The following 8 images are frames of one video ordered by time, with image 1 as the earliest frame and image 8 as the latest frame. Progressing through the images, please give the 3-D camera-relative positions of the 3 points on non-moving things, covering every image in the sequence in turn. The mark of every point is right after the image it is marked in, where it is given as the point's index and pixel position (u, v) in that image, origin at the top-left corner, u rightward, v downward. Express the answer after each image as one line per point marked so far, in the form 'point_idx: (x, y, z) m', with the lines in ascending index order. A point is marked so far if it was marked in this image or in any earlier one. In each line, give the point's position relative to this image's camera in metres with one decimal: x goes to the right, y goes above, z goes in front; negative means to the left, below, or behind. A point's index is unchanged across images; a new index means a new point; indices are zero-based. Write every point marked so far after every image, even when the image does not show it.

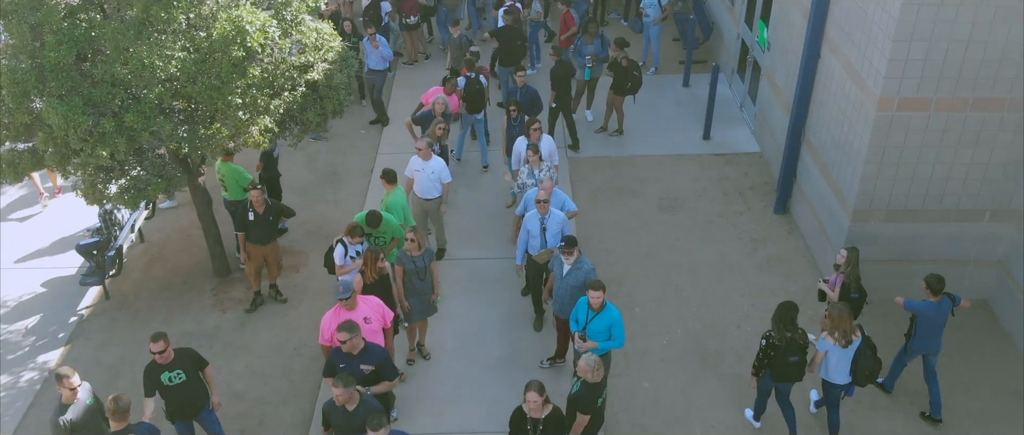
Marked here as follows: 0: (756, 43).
0: (+3.2, +2.3, +12.6) m
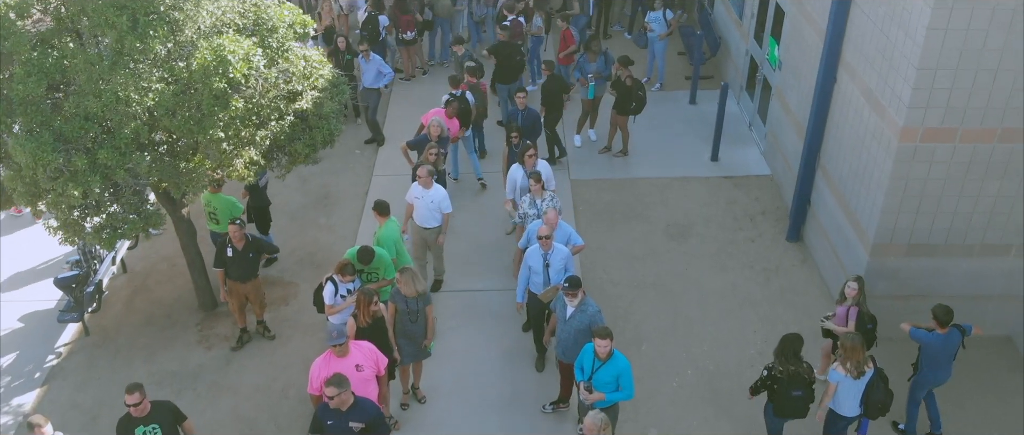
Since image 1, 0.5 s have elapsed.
0: (+3.2, +1.9, +12.1) m
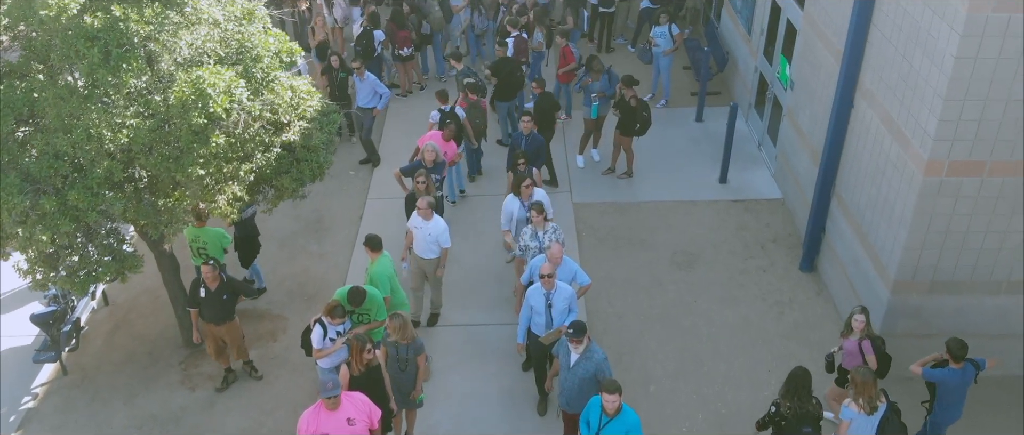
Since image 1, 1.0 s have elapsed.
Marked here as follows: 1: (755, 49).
0: (+3.2, +1.7, +11.7) m
1: (+3.1, +2.2, +12.5) m
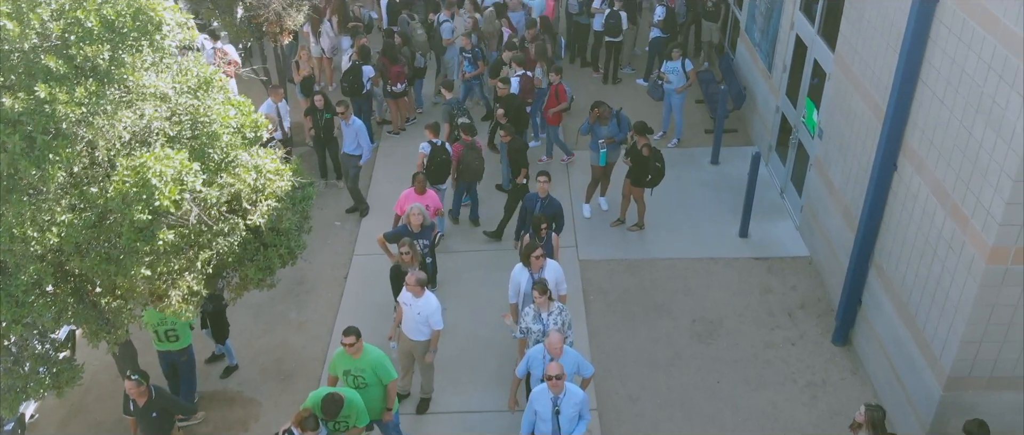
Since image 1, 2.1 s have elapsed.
0: (+3.2, +1.0, +10.6) m
1: (+3.1, +1.5, +11.5) m
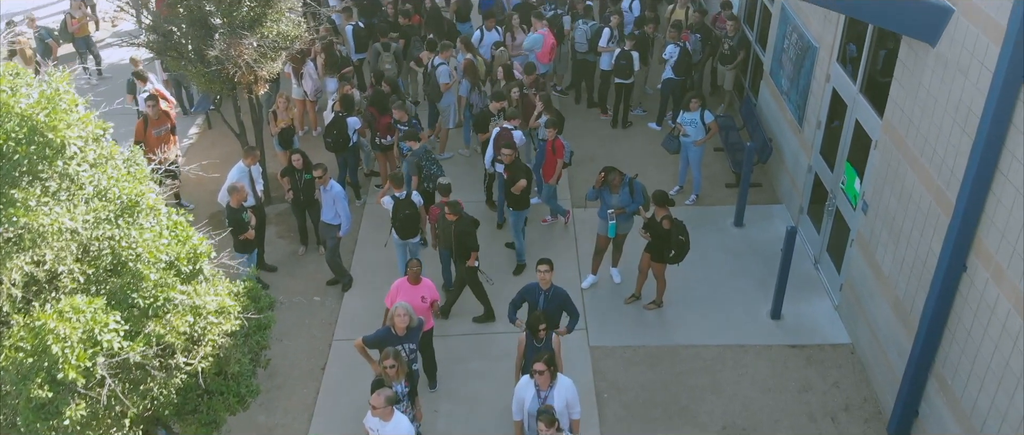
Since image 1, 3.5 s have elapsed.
0: (+3.2, +0.3, +9.4) m
1: (+3.1, +0.8, +10.3) m
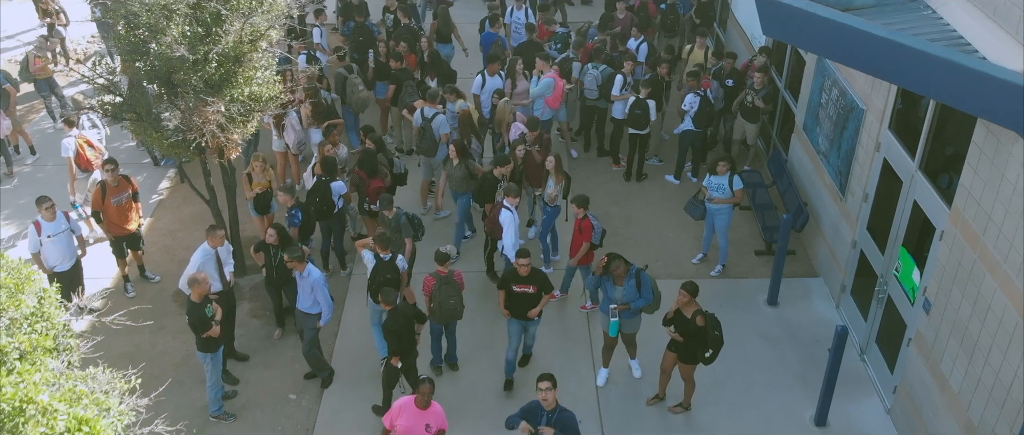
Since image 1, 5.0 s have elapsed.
0: (+3.2, -0.5, +8.2) m
1: (+3.2, 0.0, +9.1) m
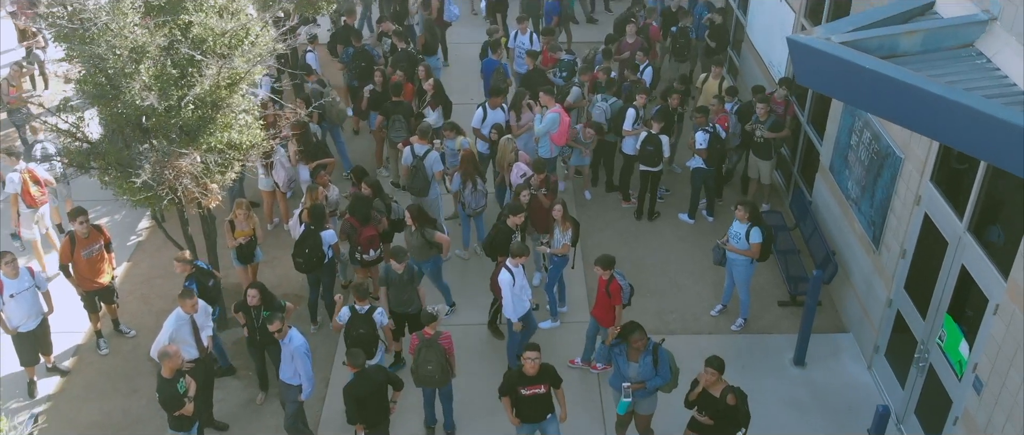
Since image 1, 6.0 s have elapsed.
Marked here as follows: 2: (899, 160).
0: (+3.2, -1.0, +7.4) m
1: (+3.2, -0.5, +8.3) m
2: (+3.2, +0.5, +8.0) m
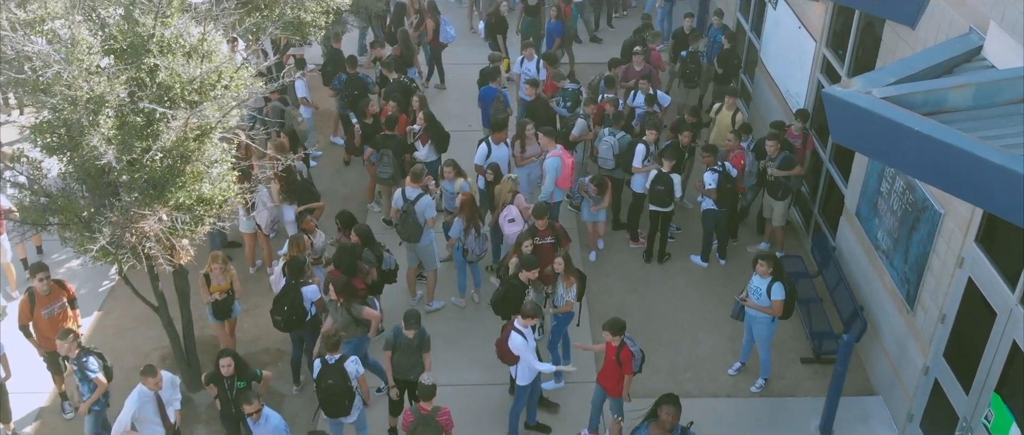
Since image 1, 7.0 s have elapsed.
0: (+3.2, -1.5, +6.7) m
1: (+3.2, -0.9, +7.6) m
2: (+3.2, 0.0, +7.3) m
